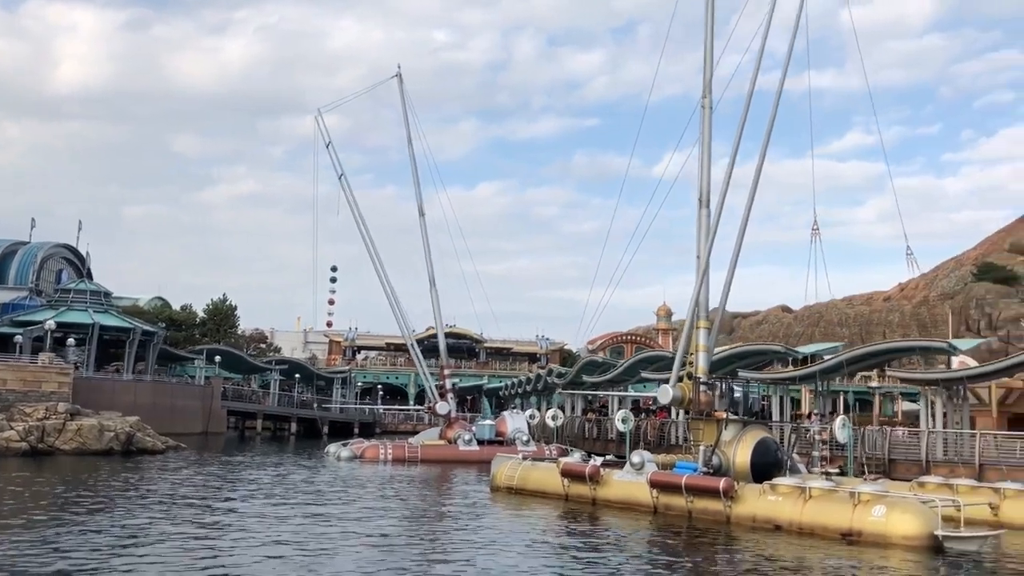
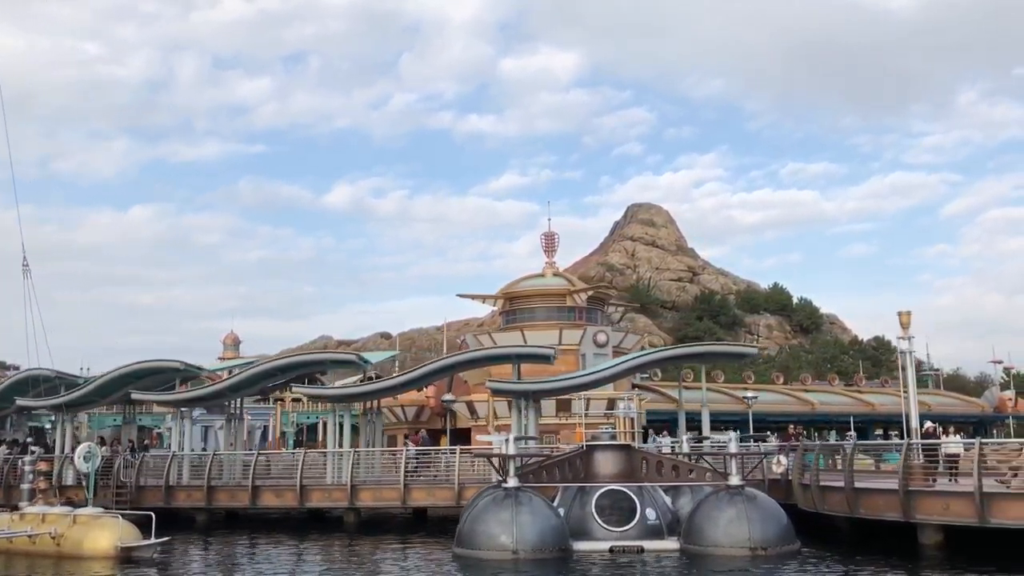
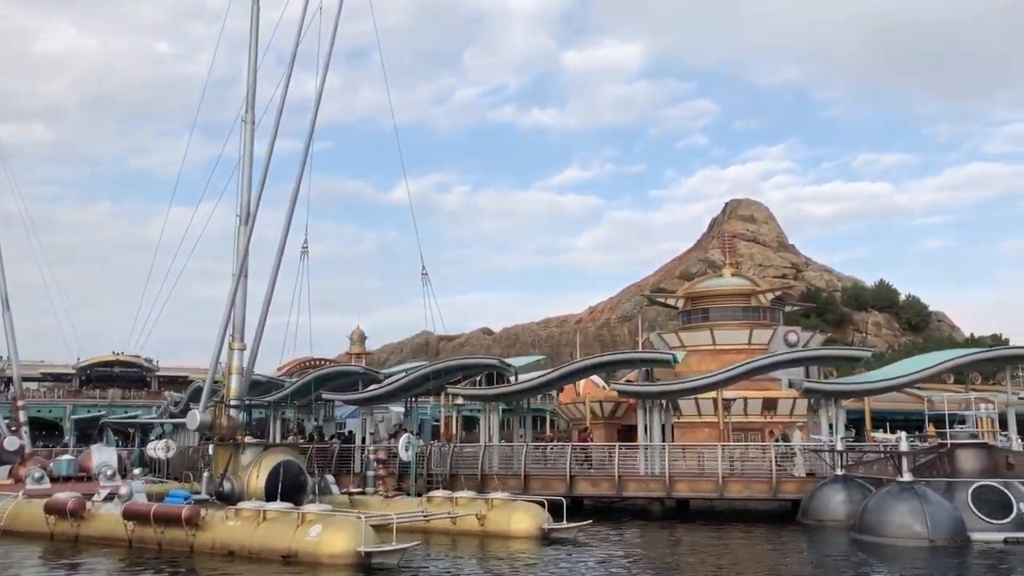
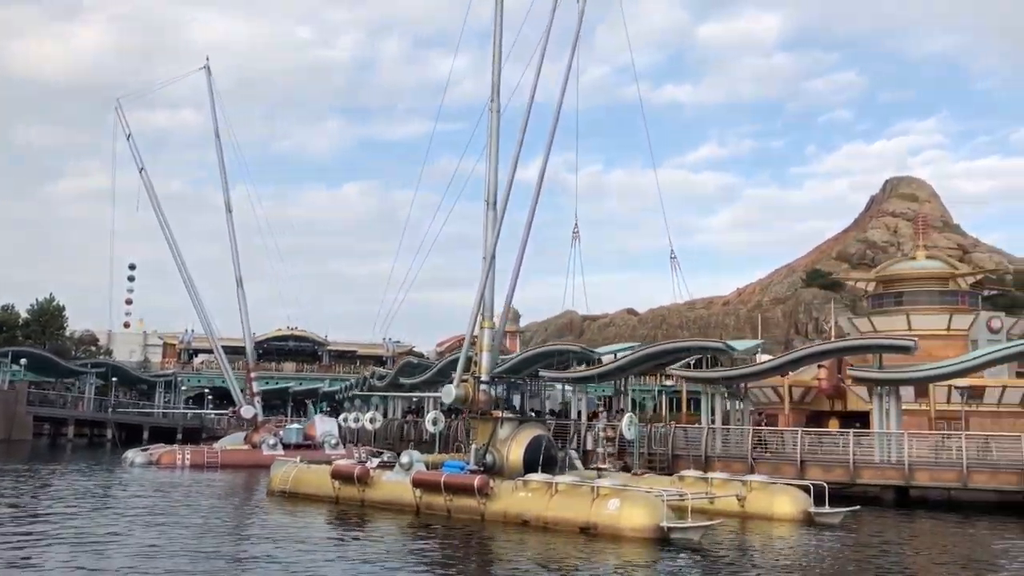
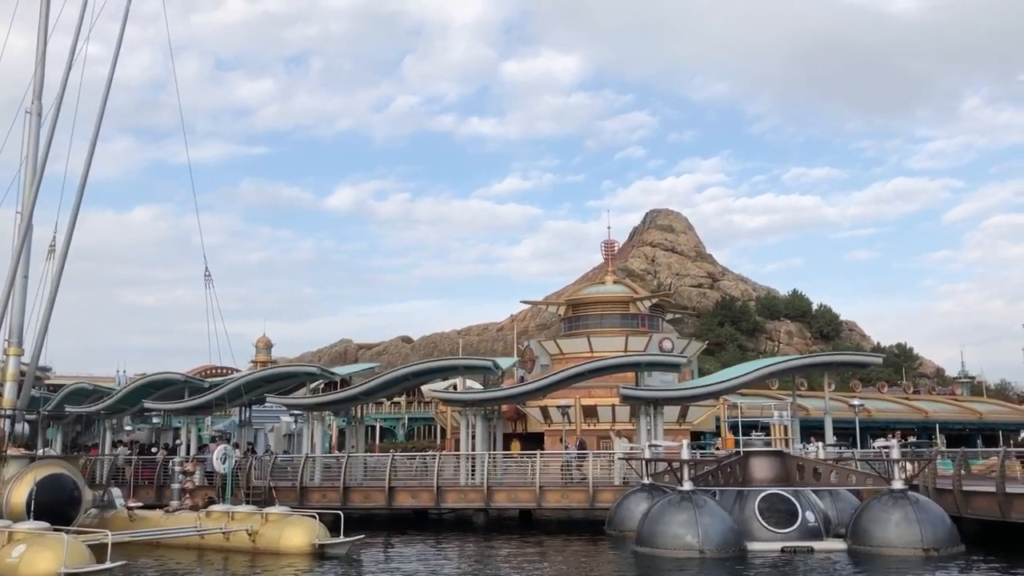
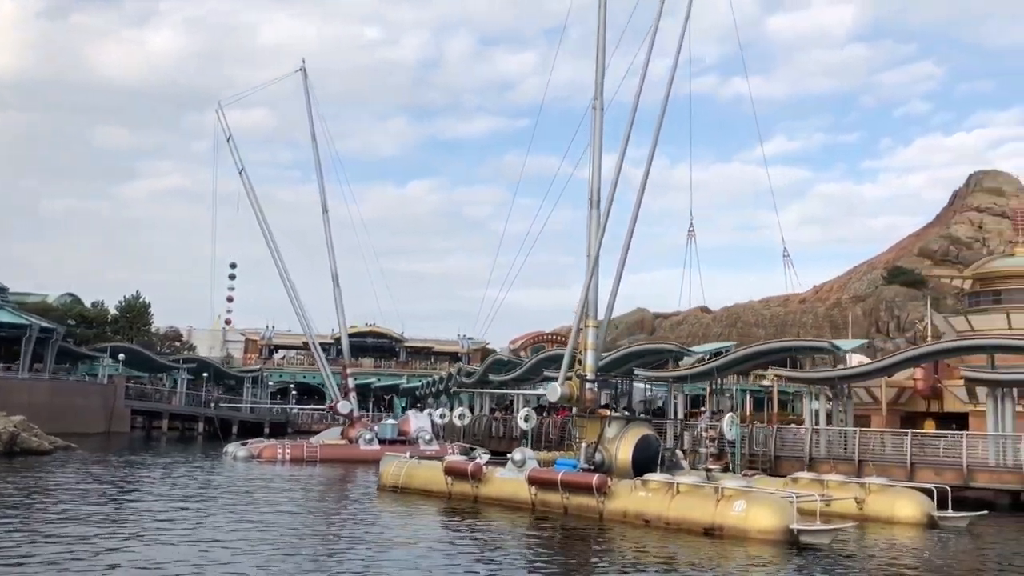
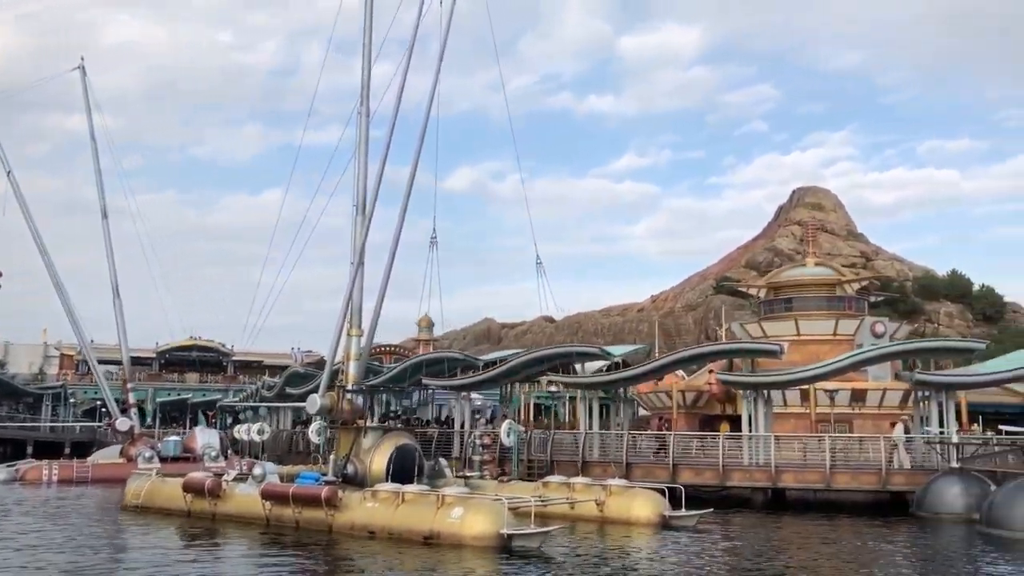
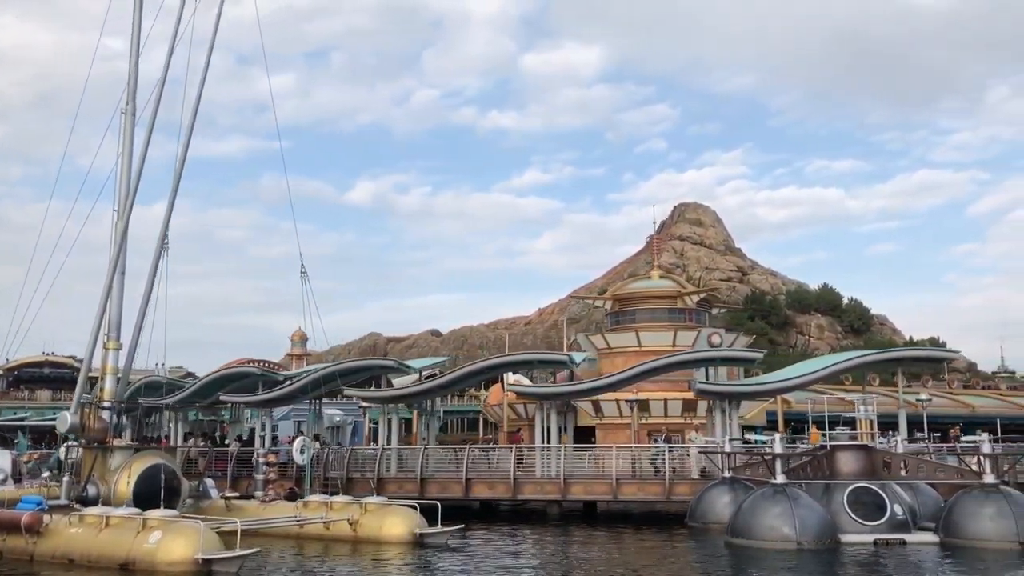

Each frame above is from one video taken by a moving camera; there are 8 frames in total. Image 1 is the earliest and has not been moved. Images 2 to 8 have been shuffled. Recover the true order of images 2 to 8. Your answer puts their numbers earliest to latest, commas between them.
6, 4, 7, 3, 8, 5, 2
